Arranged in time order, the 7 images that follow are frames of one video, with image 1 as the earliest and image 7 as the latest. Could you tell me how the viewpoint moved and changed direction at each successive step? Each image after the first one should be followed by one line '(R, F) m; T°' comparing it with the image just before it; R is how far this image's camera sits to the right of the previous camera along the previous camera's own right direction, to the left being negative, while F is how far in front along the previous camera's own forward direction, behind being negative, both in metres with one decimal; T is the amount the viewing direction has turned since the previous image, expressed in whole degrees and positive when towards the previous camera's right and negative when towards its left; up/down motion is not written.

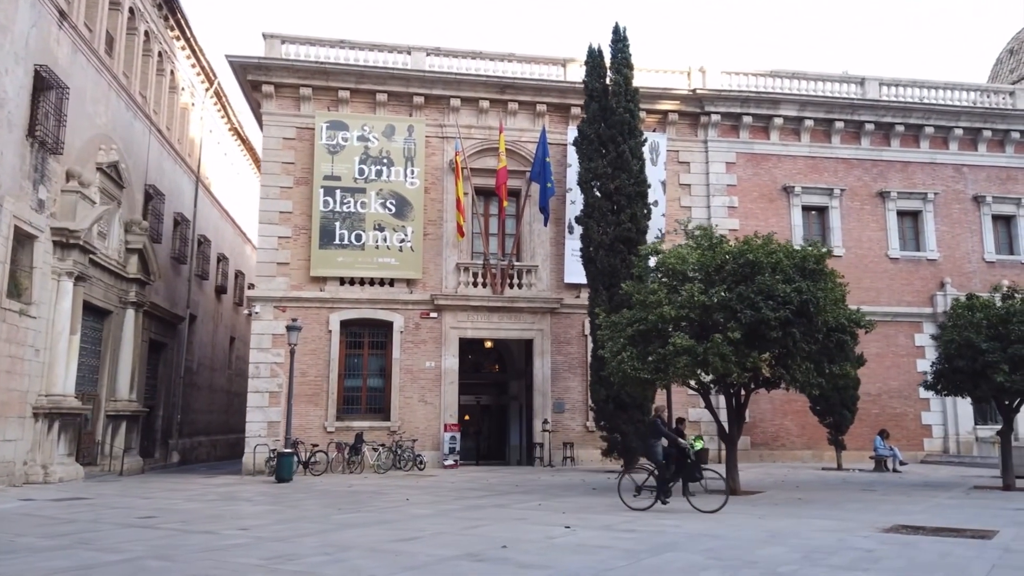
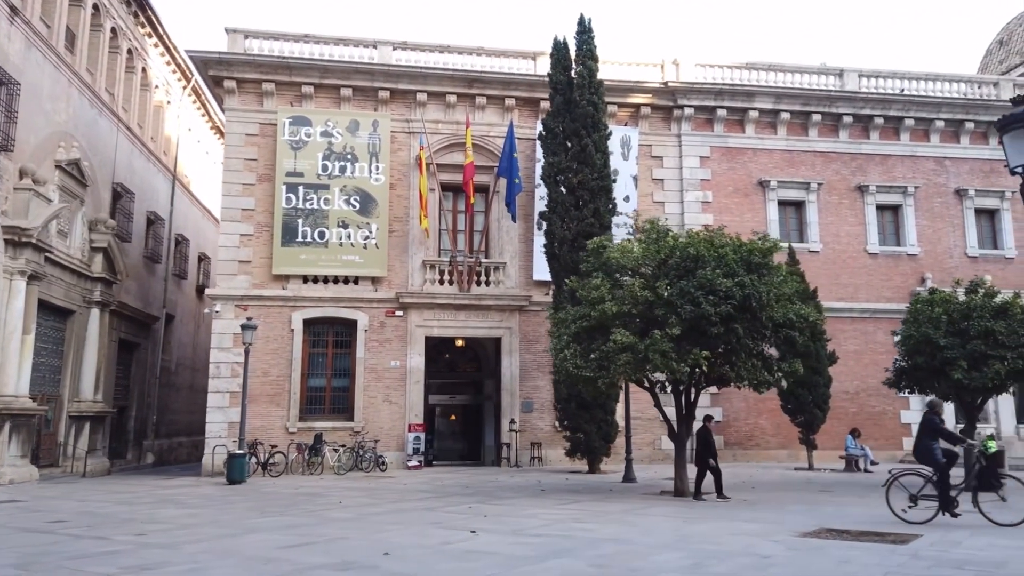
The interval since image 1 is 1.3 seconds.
(+1.2, +0.4) m; -1°
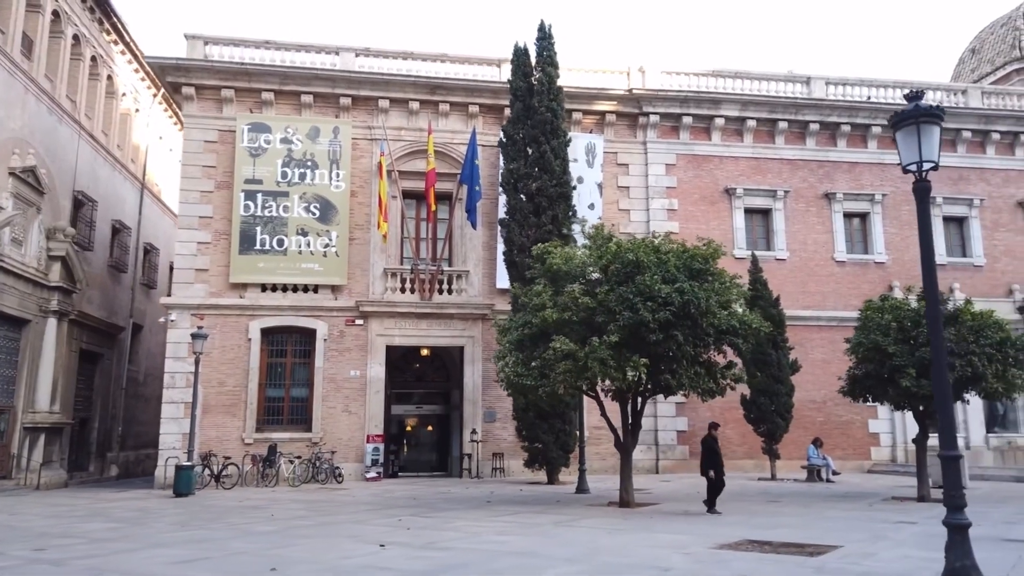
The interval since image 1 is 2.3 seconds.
(+0.9, +0.3) m; 0°
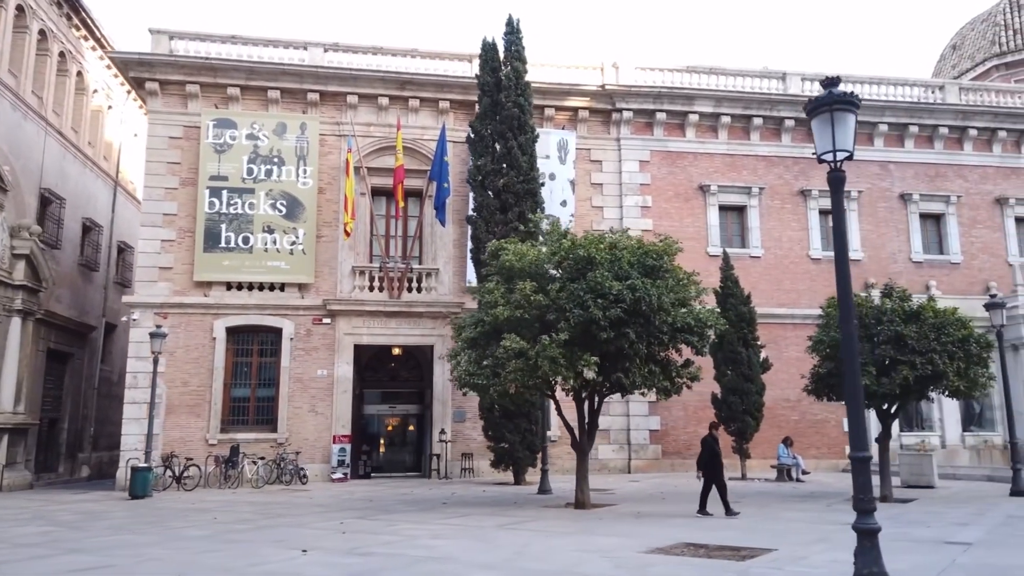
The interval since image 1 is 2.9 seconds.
(+0.7, +0.3) m; 0°
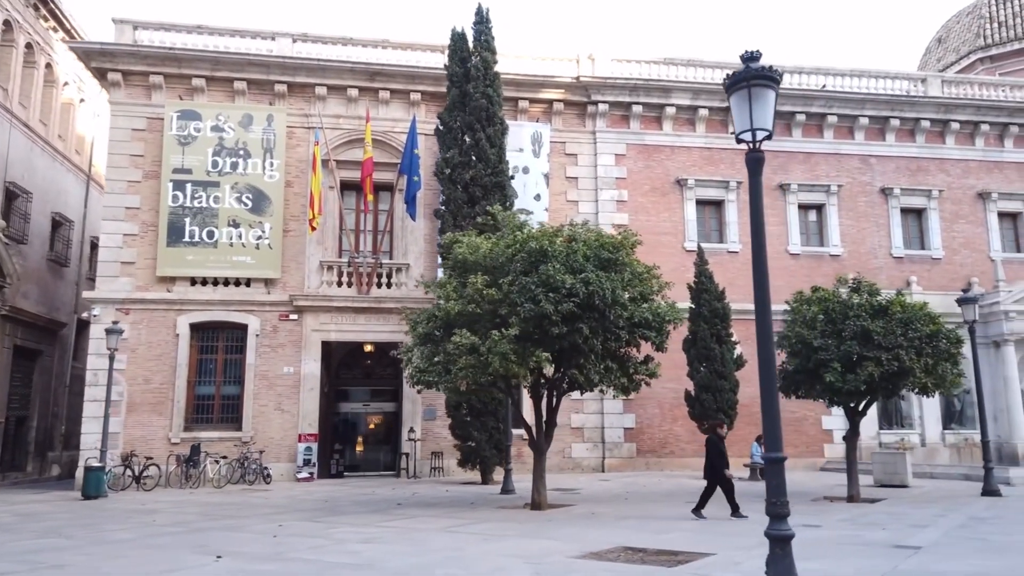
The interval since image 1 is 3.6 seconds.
(+0.7, +0.4) m; 0°
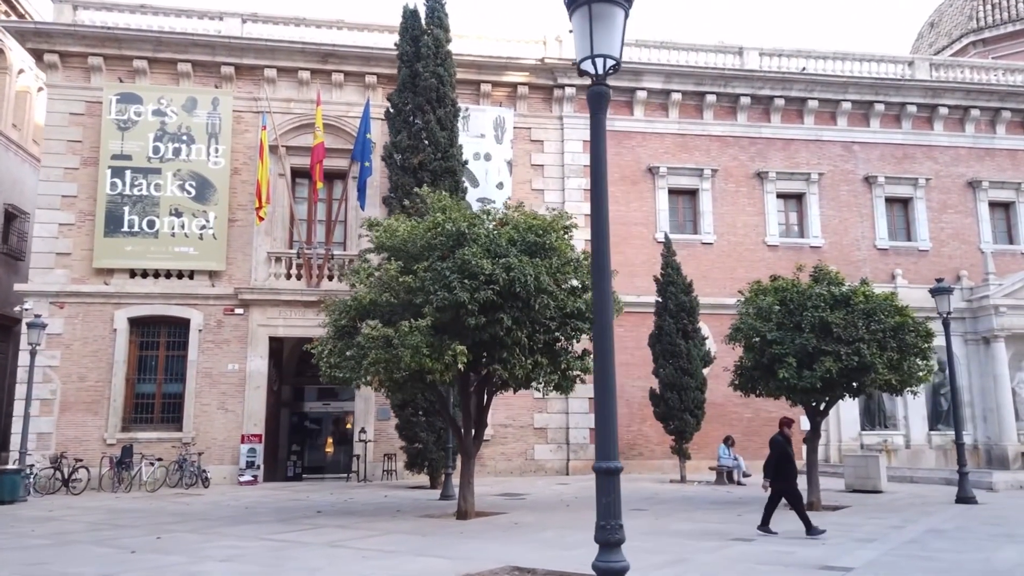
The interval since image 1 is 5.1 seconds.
(+1.2, +1.1) m; 0°
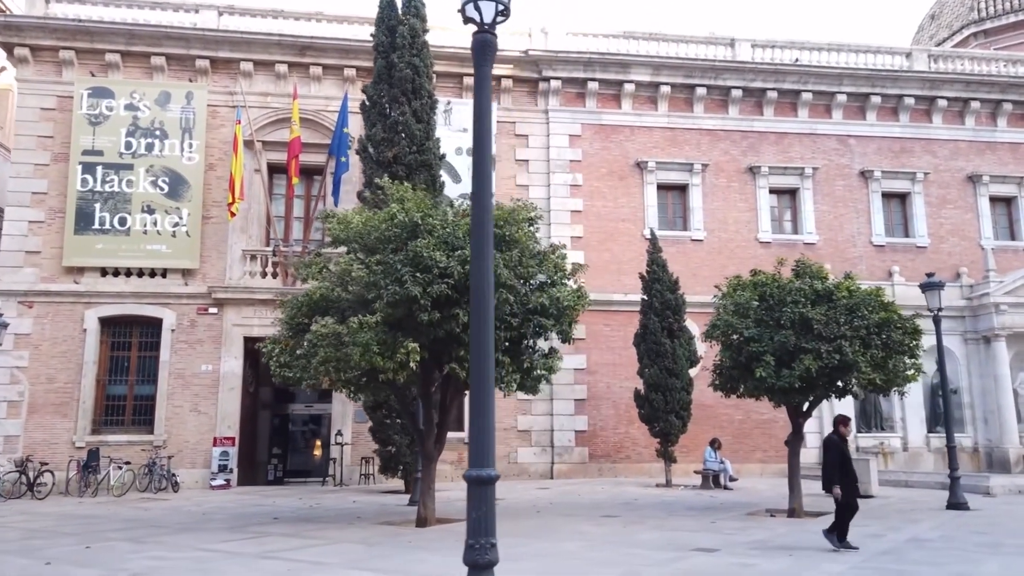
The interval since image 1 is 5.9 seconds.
(+0.7, +0.6) m; -1°
